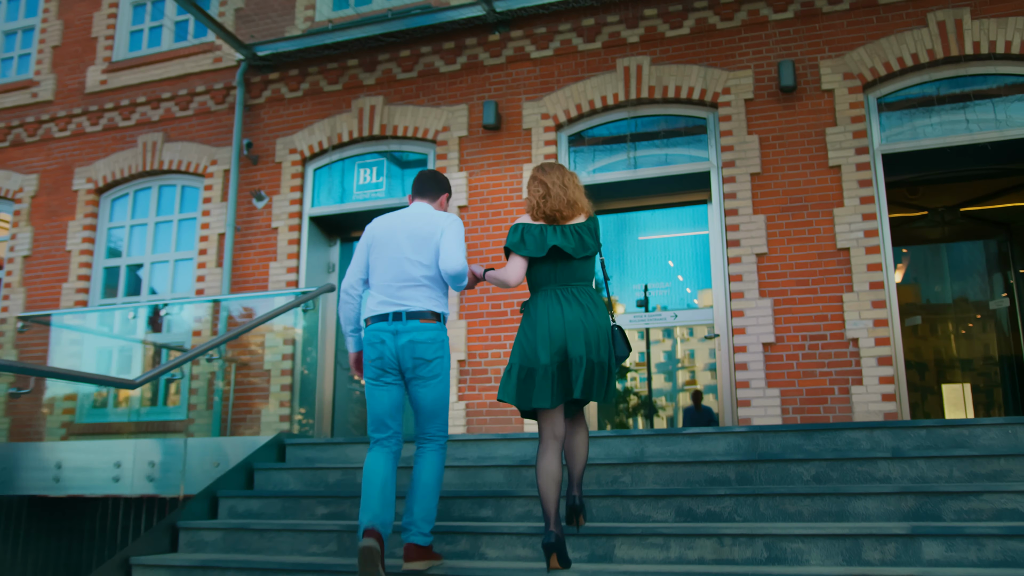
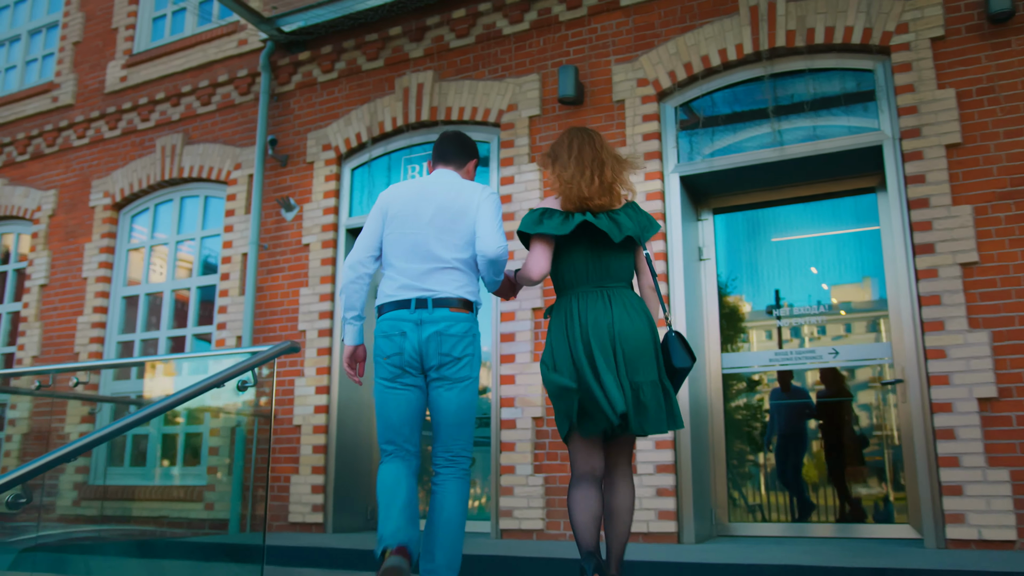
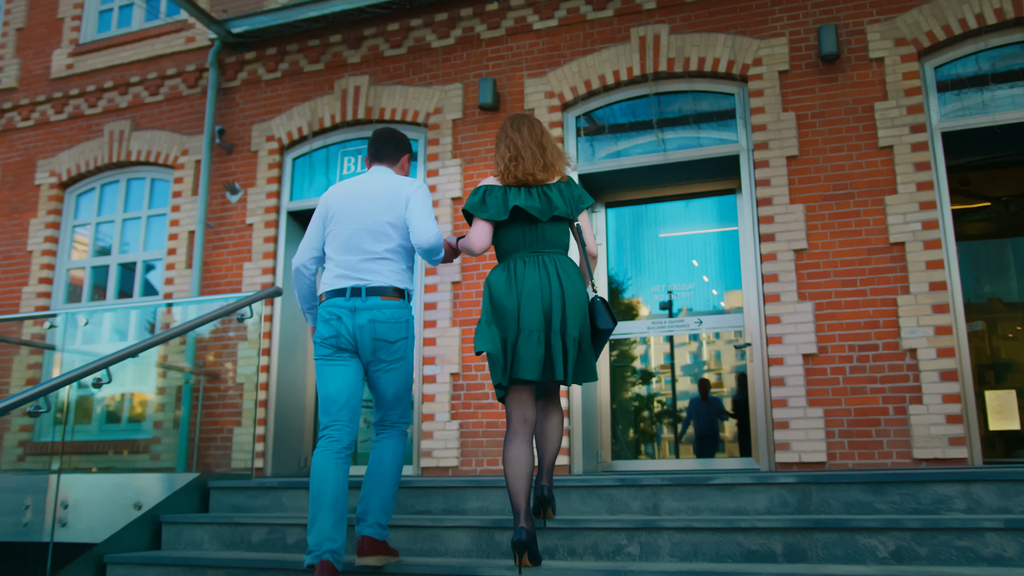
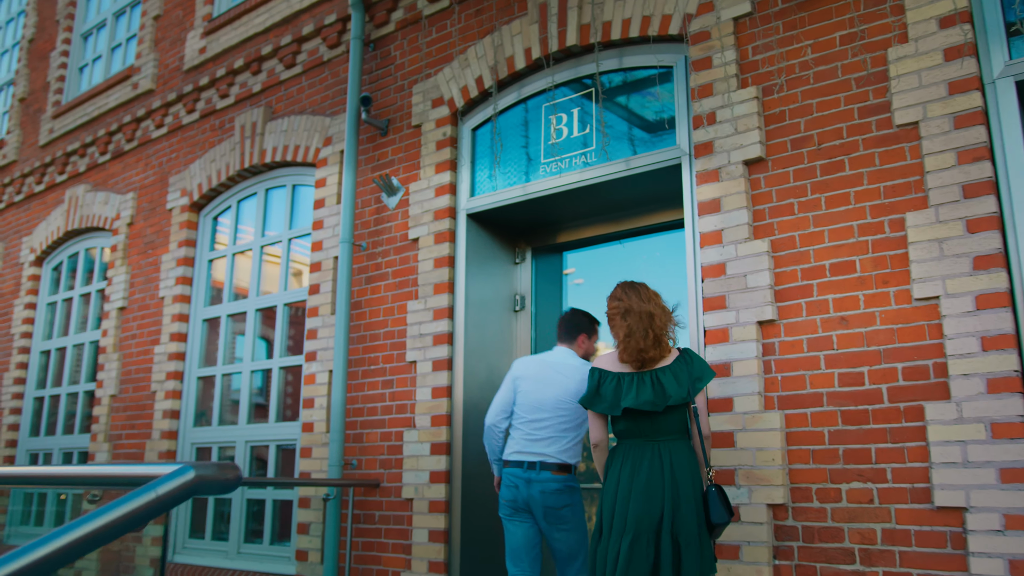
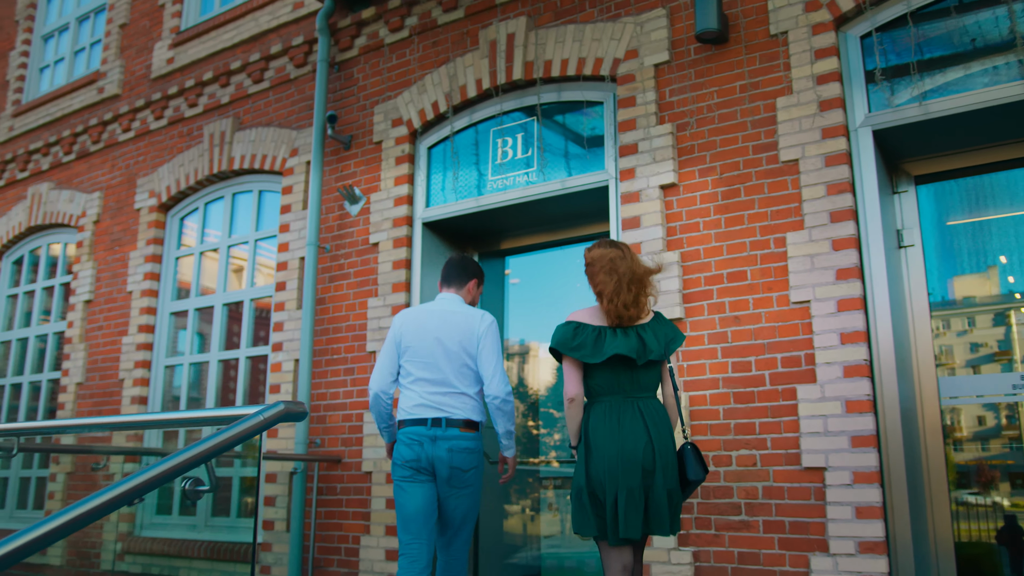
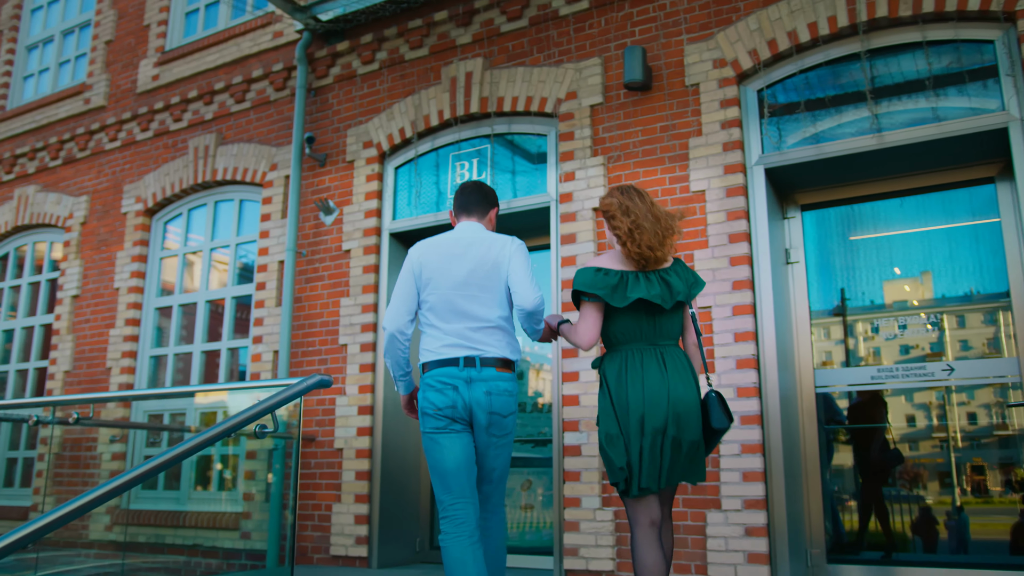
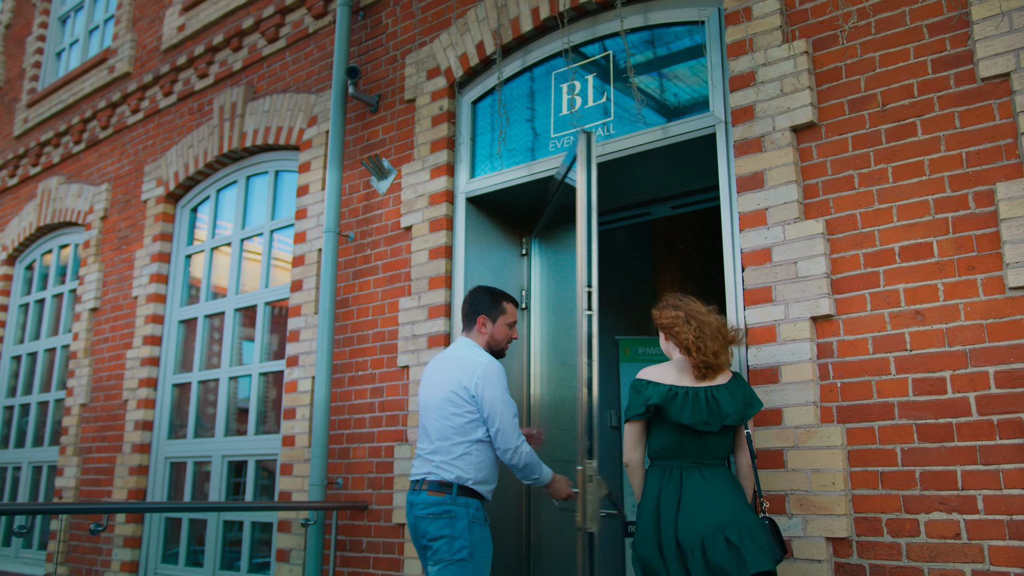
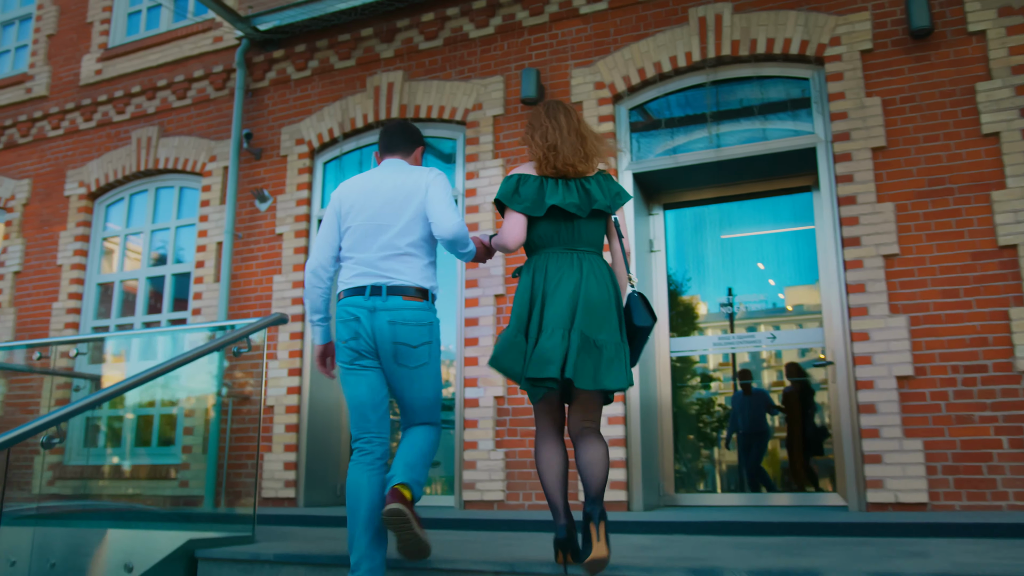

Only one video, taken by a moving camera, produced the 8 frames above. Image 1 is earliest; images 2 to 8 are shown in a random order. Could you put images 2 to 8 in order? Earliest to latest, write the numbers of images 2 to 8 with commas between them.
3, 8, 2, 6, 5, 4, 7
